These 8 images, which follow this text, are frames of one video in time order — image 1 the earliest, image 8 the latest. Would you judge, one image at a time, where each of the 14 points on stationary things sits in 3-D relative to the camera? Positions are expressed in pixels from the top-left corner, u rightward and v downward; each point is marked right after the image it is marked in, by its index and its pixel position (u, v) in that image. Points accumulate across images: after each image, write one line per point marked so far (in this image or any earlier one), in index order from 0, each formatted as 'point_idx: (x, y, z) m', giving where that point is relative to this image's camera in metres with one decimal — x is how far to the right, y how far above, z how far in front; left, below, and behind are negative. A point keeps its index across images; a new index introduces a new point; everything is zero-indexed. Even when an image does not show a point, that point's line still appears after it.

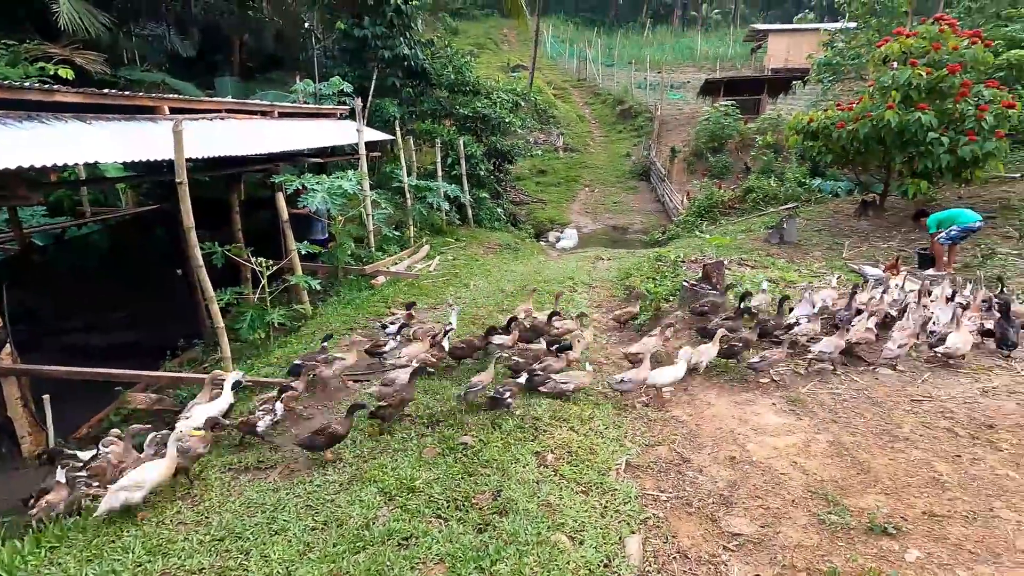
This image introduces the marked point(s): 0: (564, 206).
0: (+1.8, +2.9, +18.8) m
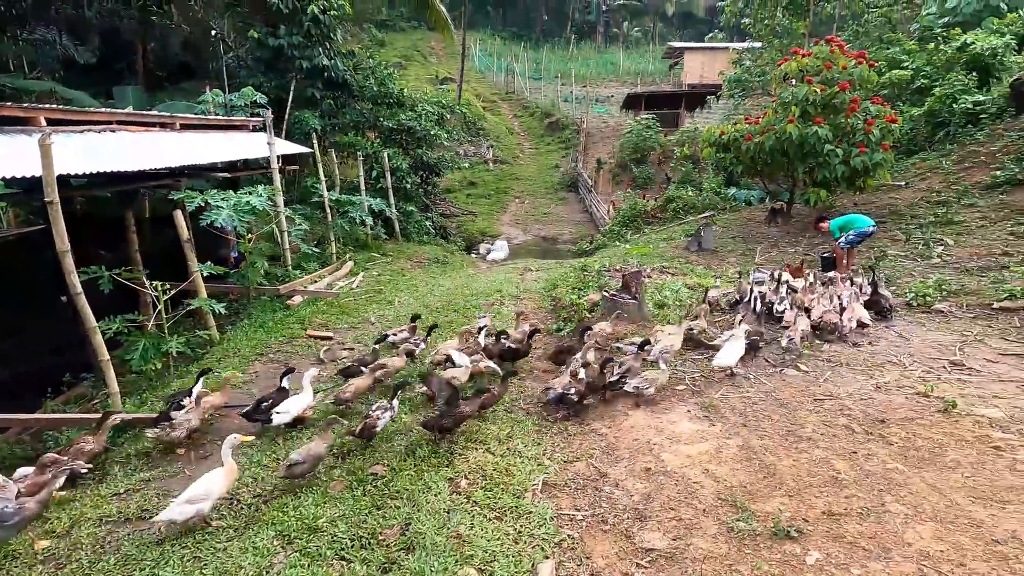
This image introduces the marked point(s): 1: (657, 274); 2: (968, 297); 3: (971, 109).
0: (-0.6, +2.5, +18.9) m
1: (+2.0, +0.2, +7.4) m
2: (+5.3, -0.1, +6.2) m
3: (+9.7, +3.8, +11.3) m
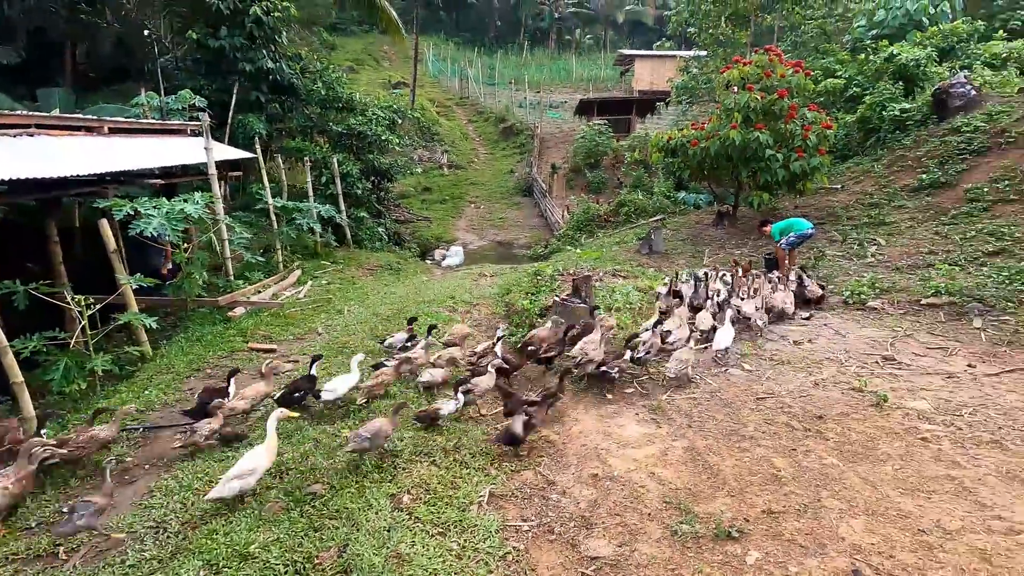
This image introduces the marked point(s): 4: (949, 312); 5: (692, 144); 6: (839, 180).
0: (-2.2, +2.2, +18.7) m
1: (+1.3, +0.1, +7.5) m
2: (+4.7, -0.1, +6.5) m
3: (+8.7, +3.8, +12.0) m
4: (+4.8, -0.3, +5.8) m
5: (+3.6, +2.9, +10.8) m
6: (+7.2, +2.4, +11.8) m
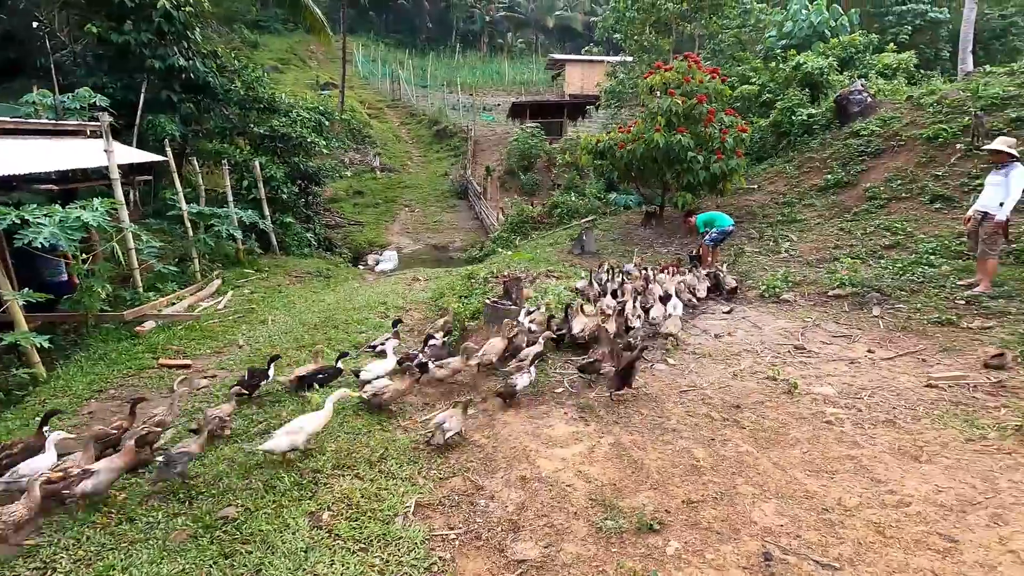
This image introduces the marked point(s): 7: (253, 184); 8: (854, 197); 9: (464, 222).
0: (-4.4, +2.1, +18.3) m
1: (+0.4, +0.1, +7.6) m
2: (+3.8, 0.0, +6.9) m
3: (+7.1, +4.0, +12.9) m
4: (+4.0, -0.2, +6.3) m
5: (+2.2, +2.9, +11.1) m
6: (+5.7, +2.5, +12.5) m
7: (-5.6, +2.3, +11.7) m
8: (+6.6, +1.8, +10.3) m
9: (-1.7, +2.3, +18.9) m
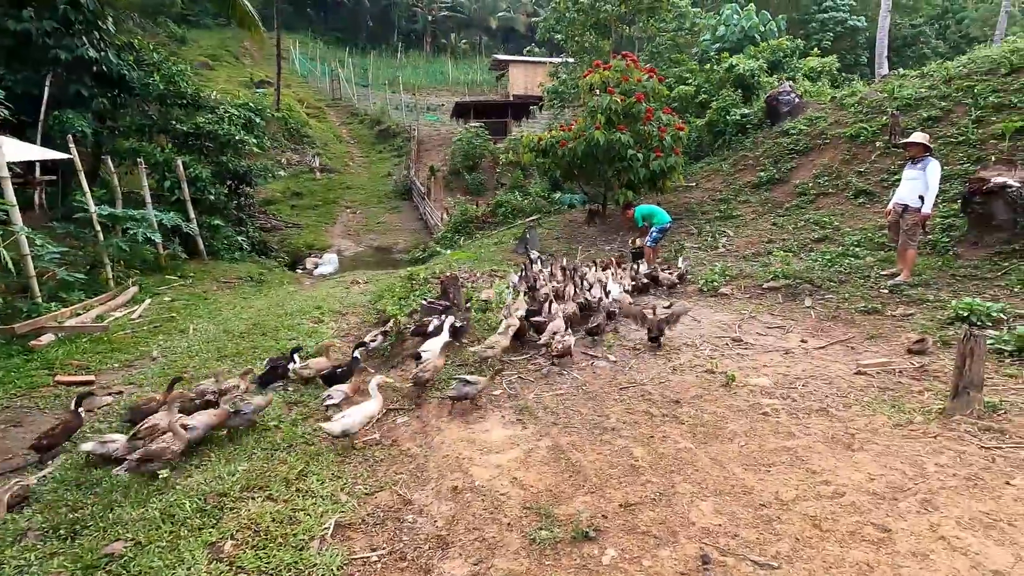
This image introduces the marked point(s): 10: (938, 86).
0: (-6.2, +1.9, +17.7) m
1: (-0.4, +0.1, +7.4) m
2: (+3.1, +0.1, +7.1) m
3: (+5.7, +4.2, +13.3) m
4: (+3.3, -0.1, +6.5) m
5: (+1.0, +2.9, +11.0) m
6: (+4.3, +2.6, +12.7) m
7: (-6.8, +2.1, +10.9) m
8: (+5.4, +1.9, +10.7) m
9: (-3.6, +2.2, +18.5) m
10: (+8.5, +4.0, +10.7) m
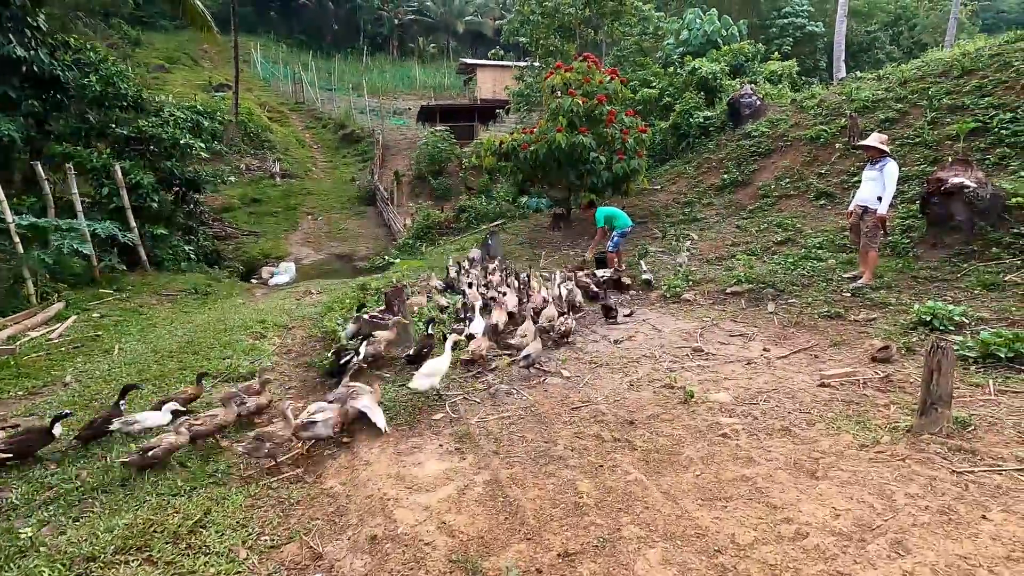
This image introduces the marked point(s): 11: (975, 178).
0: (-7.3, +1.6, +17.0) m
1: (-1.0, 0.0, +7.0) m
2: (+2.5, 0.0, +6.9) m
3: (+4.7, +4.1, +13.3) m
4: (+2.8, -0.1, +6.3) m
5: (+0.2, +2.8, +10.8) m
6: (+3.4, +2.5, +12.6) m
7: (-7.6, +1.8, +10.3) m
8: (+4.7, +1.8, +10.6) m
9: (-4.7, +2.0, +18.0) m
10: (+7.7, +4.0, +10.8) m
11: (+5.5, +1.3, +6.4) m
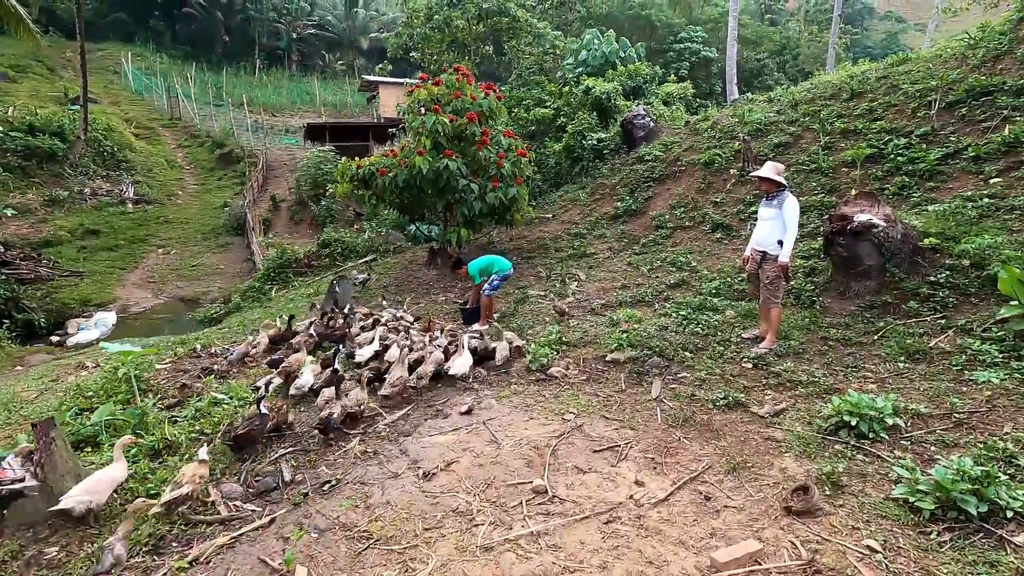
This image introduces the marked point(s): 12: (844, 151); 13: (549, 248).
0: (-10.5, +0.3, +14.1) m
1: (-2.7, -0.8, +5.1) m
2: (+0.7, -0.6, +5.4) m
3: (+1.9, +3.2, +12.2) m
4: (+1.1, -0.8, +4.9) m
5: (-2.2, +1.9, +9.0) m
6: (+0.8, +1.6, +11.3) m
7: (-9.8, +0.7, +7.4) m
8: (+2.3, +1.1, +9.5) m
9: (-8.0, +0.7, +15.4) m
10: (+5.1, +3.3, +10.1) m
11: (+3.7, +0.7, +5.4) m
12: (+5.0, +2.1, +8.1) m
13: (+0.6, +0.7, +9.6) m
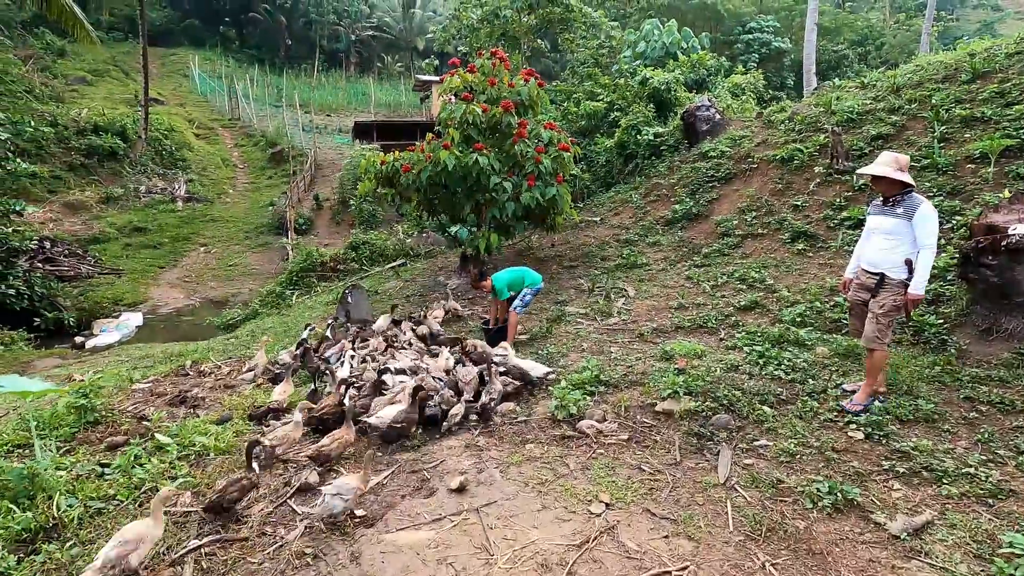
0: (-9.4, +0.3, +14.0) m
1: (-2.6, -0.9, +4.2) m
2: (+0.9, -0.8, +4.2) m
3: (+2.8, +3.0, +10.8) m
4: (+1.2, -1.0, +3.6) m
5: (-1.6, +1.8, +8.1) m
6: (+1.6, +1.4, +10.1) m
7: (-9.4, +0.8, +7.2) m
8: (+2.9, +0.8, +8.1) m
9: (-6.8, +0.7, +15.0) m
10: (+5.8, +3.0, +8.4) m
11: (+3.9, +0.5, +3.9) m
12: (+5.5, +1.7, +6.4) m
13: (+1.3, +0.5, +8.4) m
